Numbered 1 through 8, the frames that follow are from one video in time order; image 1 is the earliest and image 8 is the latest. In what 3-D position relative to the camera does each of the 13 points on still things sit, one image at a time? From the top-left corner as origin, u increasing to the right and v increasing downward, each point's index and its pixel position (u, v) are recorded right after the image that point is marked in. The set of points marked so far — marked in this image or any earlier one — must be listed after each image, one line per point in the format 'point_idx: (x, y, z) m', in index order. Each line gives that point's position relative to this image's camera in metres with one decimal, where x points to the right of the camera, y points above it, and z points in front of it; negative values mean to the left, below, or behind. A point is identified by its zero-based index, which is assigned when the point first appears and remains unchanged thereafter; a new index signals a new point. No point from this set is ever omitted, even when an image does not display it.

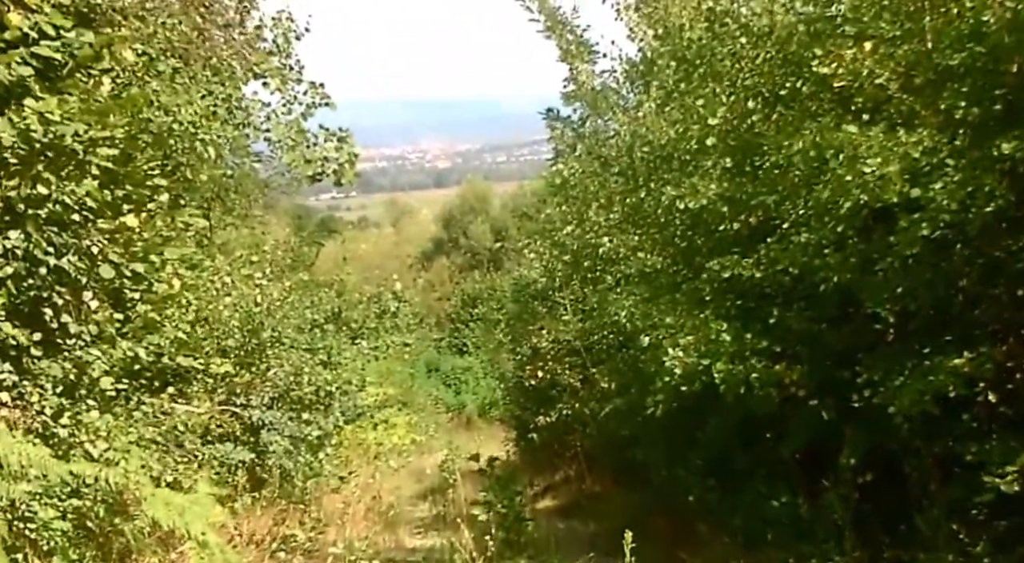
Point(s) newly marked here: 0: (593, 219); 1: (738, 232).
0: (+0.6, +0.5, +9.4) m
1: (+1.3, +0.3, +7.3) m
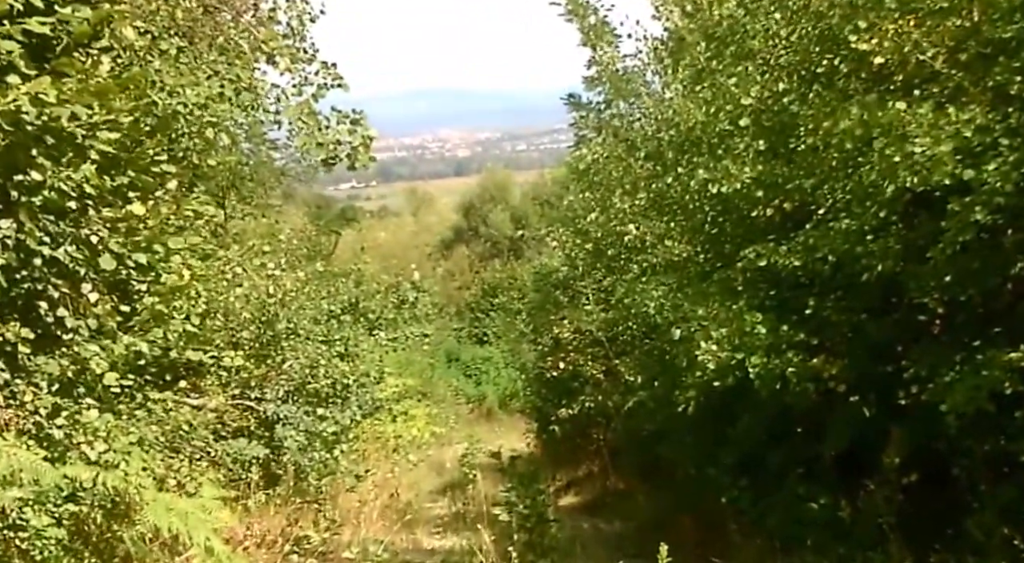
0: (+0.7, +0.5, +9.1) m
1: (+1.4, +0.4, +7.0) m
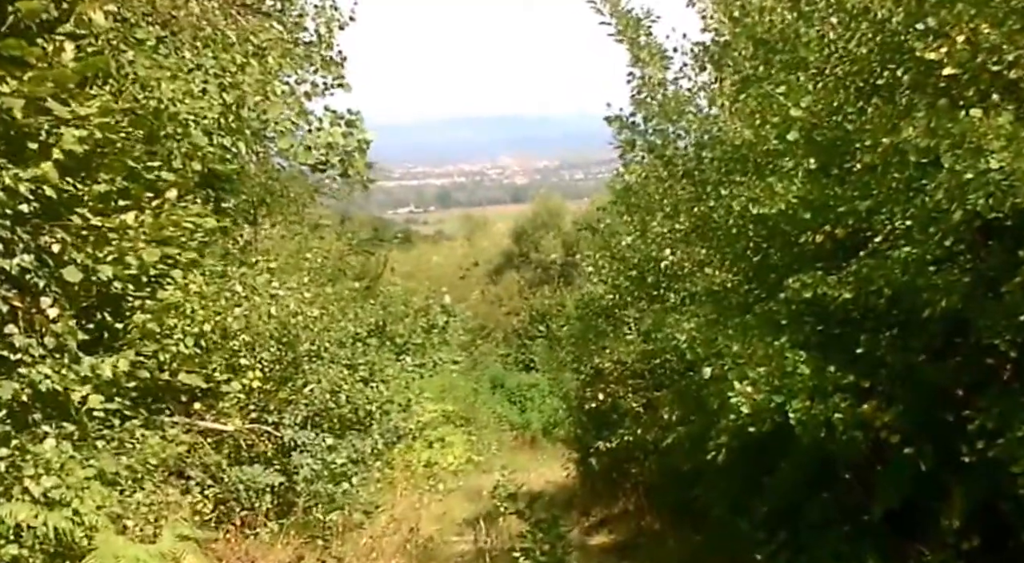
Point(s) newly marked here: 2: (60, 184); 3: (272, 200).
0: (+0.9, +0.3, +8.4) m
1: (+1.5, +0.2, +6.3) m
2: (-1.6, +0.3, +4.5) m
3: (-2.2, +0.8, +11.9) m
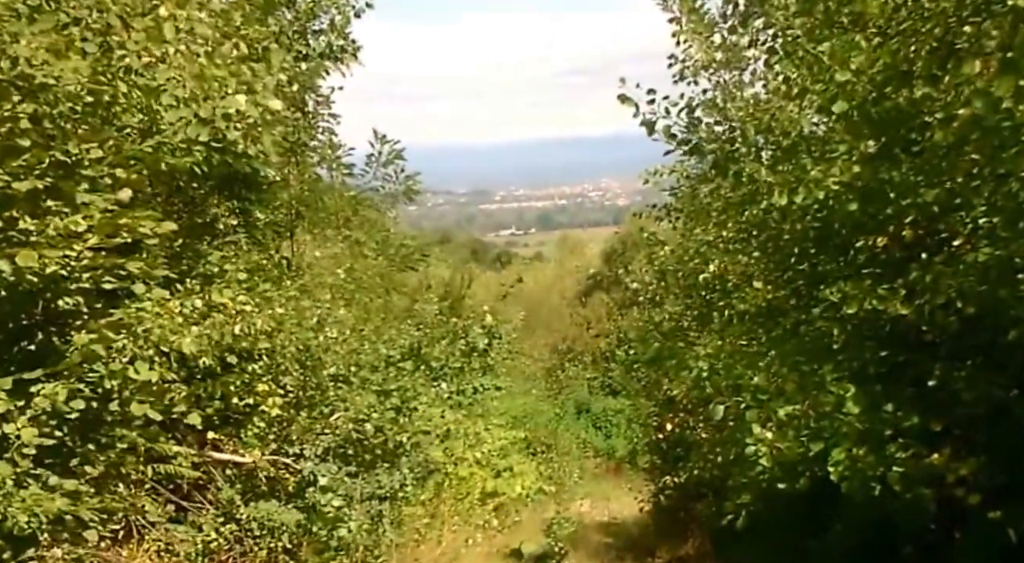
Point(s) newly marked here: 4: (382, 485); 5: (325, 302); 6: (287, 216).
0: (+1.1, +0.2, +7.3) m
1: (+1.5, +0.1, +5.2) m
2: (-1.7, +0.3, +3.6) m
3: (-1.7, +0.6, +11.0) m
4: (-0.9, -1.5, +9.5) m
5: (-1.5, -0.2, +10.1) m
6: (-1.8, +0.5, +10.7) m
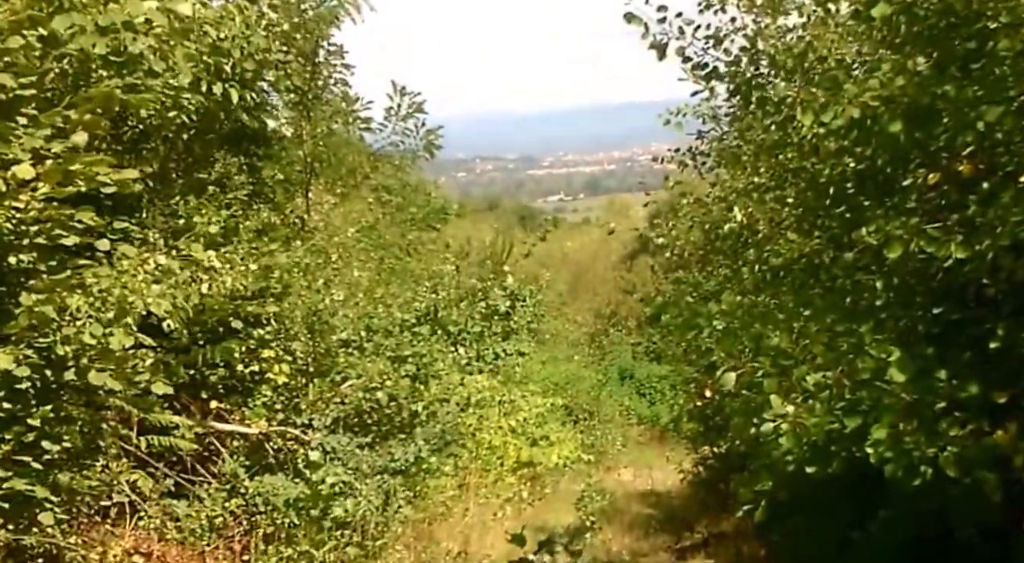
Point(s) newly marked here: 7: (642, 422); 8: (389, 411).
0: (+1.2, +0.5, +6.6) m
1: (+1.5, +0.3, +4.5) m
2: (-1.8, +0.4, +3.0) m
3: (-1.5, +0.9, +10.4) m
4: (-0.8, -1.2, +8.9) m
5: (-1.3, +0.1, +9.5) m
6: (-1.6, +0.8, +10.1) m
7: (+1.7, -1.8, +16.4) m
8: (-0.9, -0.9, +9.0) m
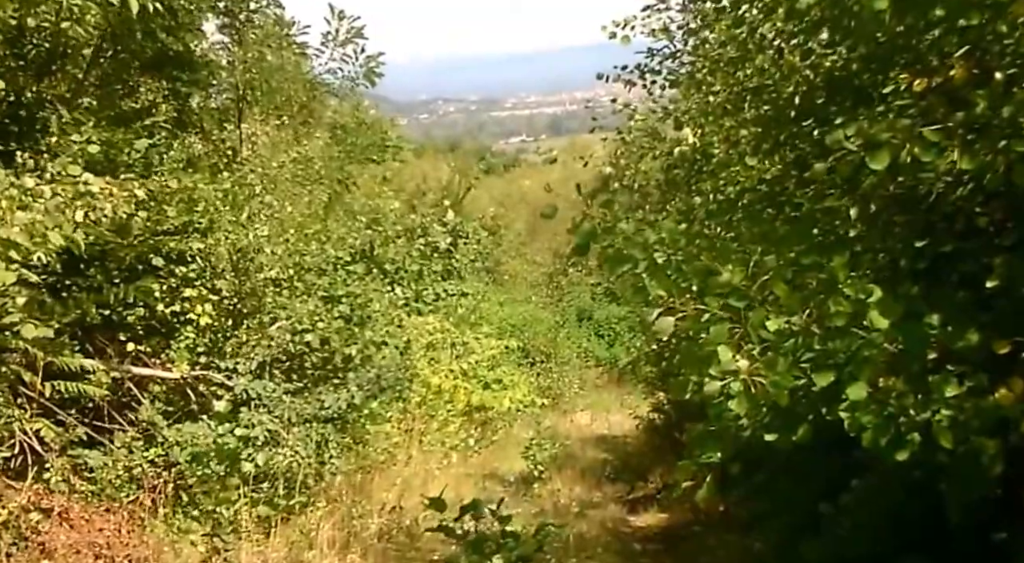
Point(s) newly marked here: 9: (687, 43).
0: (+0.9, +0.8, +6.0) m
1: (+1.2, +0.5, +3.9) m
2: (-2.0, +0.6, +2.3) m
3: (-1.9, +1.4, +9.7) m
4: (-1.1, -0.8, +8.3) m
5: (-1.7, +0.6, +8.8) m
6: (-2.0, +1.3, +9.4) m
7: (+1.1, -1.0, +15.9) m
8: (-1.2, -0.5, +8.3) m
9: (+1.0, +1.3, +7.1) m
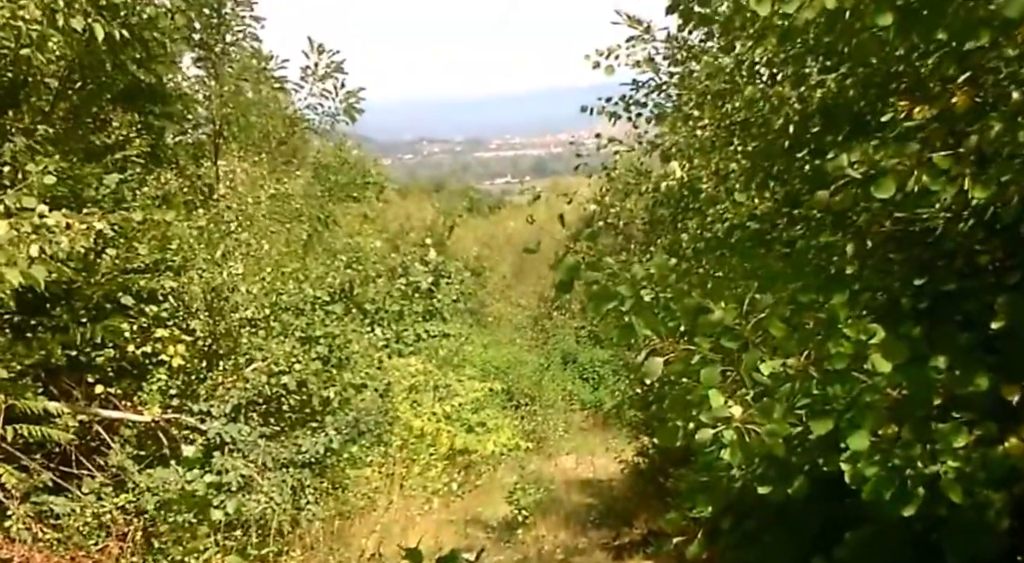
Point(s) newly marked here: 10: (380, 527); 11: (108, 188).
0: (+0.8, +0.6, +5.9) m
1: (+1.2, +0.4, +3.7) m
2: (-2.0, +0.5, +2.1) m
3: (-2.1, +1.1, +9.6) m
4: (-1.3, -1.0, +8.1) m
5: (-1.8, +0.3, +8.6) m
6: (-2.2, +1.0, +9.2) m
7: (+0.9, -1.5, +15.7) m
8: (-1.4, -0.7, +8.1) m
9: (+0.9, +1.1, +7.0) m
10: (-0.8, -1.5, +8.0) m
11: (-2.3, +0.5, +7.3) m
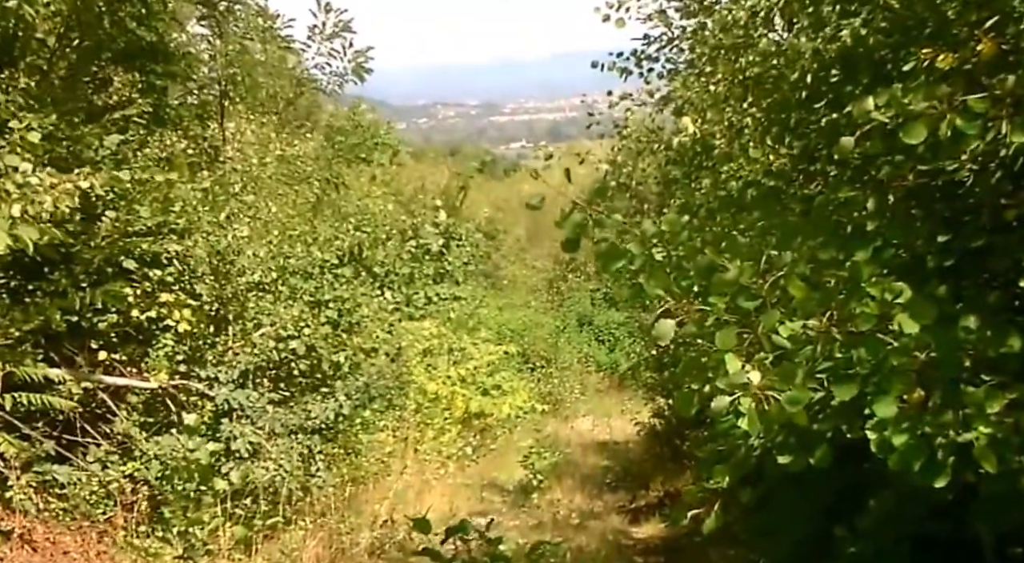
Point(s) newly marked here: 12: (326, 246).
0: (+0.8, +0.8, +5.7) m
1: (+1.2, +0.5, +3.6) m
2: (-2.0, +0.6, +2.0) m
3: (-2.0, +1.4, +9.4) m
4: (-1.2, -0.8, +8.0) m
5: (-1.7, +0.5, +8.5) m
6: (-2.1, +1.3, +9.1) m
7: (+1.1, -1.1, +15.6) m
8: (-1.3, -0.5, +8.0) m
9: (+0.9, +1.3, +6.8) m
10: (-0.7, -1.3, +7.9) m
11: (-2.2, +0.7, +7.2) m
12: (-1.3, +0.2, +8.9) m
